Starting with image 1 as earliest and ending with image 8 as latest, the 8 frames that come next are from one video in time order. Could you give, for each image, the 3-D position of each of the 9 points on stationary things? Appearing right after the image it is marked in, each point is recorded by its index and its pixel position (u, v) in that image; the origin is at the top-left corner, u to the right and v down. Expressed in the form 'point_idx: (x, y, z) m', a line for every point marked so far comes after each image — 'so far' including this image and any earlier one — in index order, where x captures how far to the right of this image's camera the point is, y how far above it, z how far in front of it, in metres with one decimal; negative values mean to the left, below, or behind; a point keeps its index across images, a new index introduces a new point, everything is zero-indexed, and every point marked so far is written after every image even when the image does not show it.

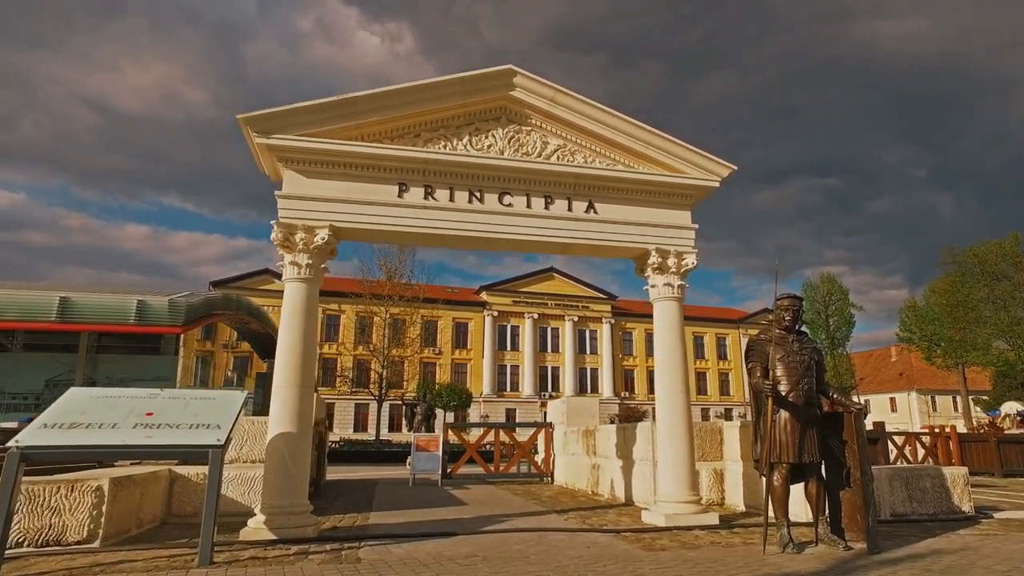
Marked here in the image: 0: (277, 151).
0: (-3.2, +1.8, +7.9) m
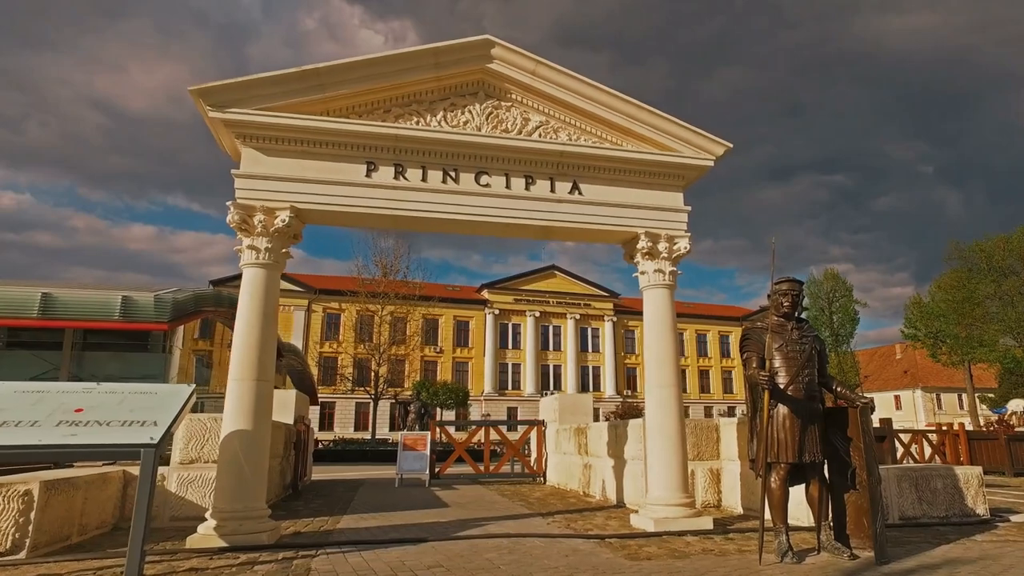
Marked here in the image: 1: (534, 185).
0: (-3.5, +2.0, +7.3) m
1: (+0.3, +1.4, +8.3) m
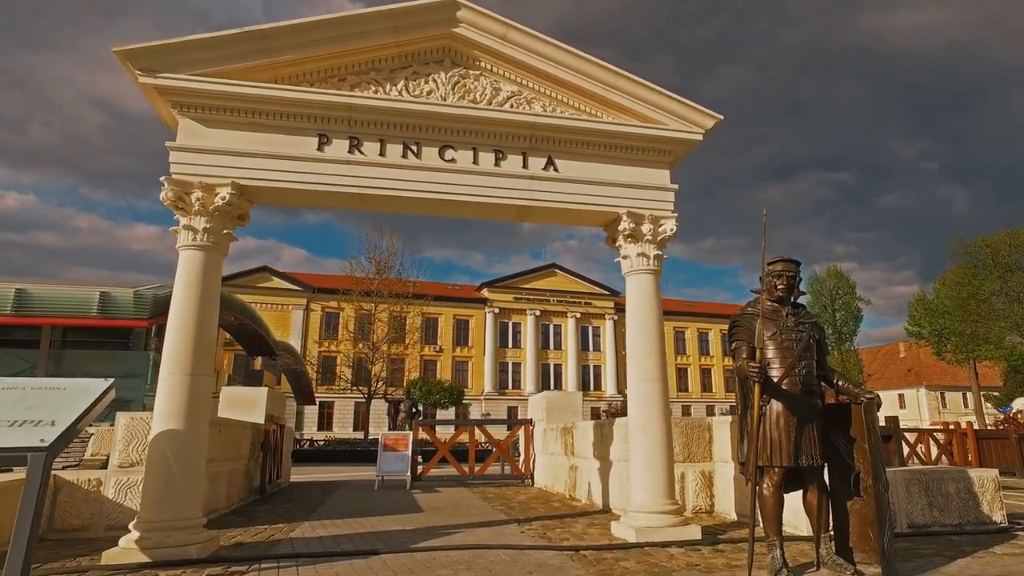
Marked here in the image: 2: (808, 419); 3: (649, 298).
0: (-3.9, +2.2, +6.6) m
1: (-0.1, +1.6, +7.6) m
2: (+2.7, -1.2, +5.4) m
3: (+1.8, -0.1, +7.6) m
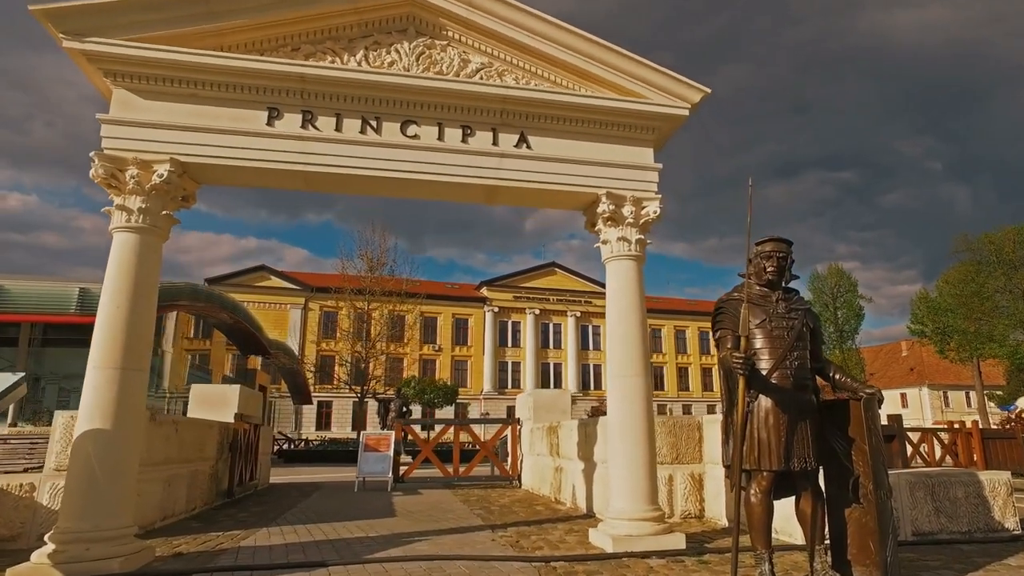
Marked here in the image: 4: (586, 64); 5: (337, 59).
0: (-4.3, +2.3, +6.0) m
1: (-0.5, +1.8, +7.0) m
2: (+2.3, -1.1, +4.8) m
3: (+1.4, 0.0, +7.0) m
4: (+0.9, +2.7, +7.2) m
5: (-2.0, +2.6, +6.8) m
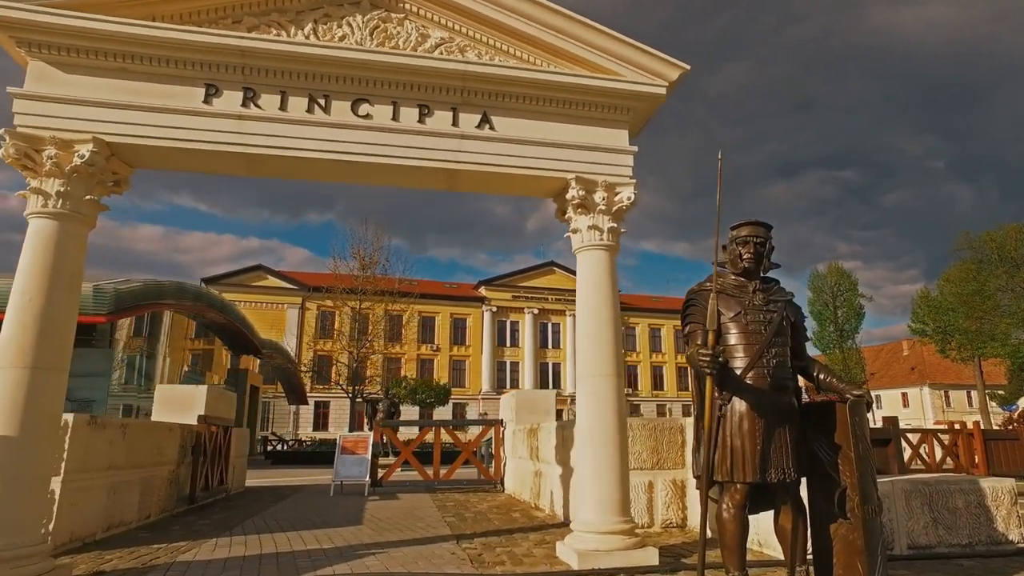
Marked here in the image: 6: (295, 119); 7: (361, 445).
0: (-4.7, +2.4, +5.5) m
1: (-0.9, +1.9, +6.4) m
2: (+1.9, -1.0, +4.3) m
3: (+1.0, +0.1, +6.4) m
4: (+0.5, +2.8, +6.6) m
5: (-2.4, +2.7, +6.3) m
6: (-2.3, +1.7, +6.1) m
7: (-3.5, -3.6, +13.7) m
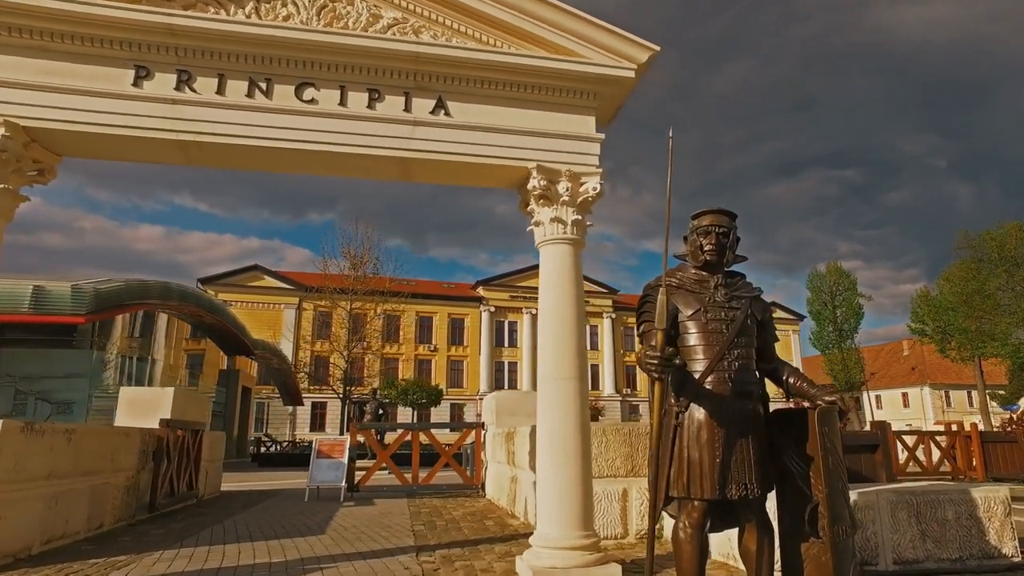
0: (-5.1, +2.4, +5.1) m
1: (-1.3, +1.9, +6.0) m
2: (+1.5, -0.9, +3.8) m
3: (+0.6, +0.2, +6.0) m
4: (0.0, +2.8, +6.2) m
5: (-2.9, +2.8, +5.8) m
6: (-2.7, +1.8, +5.7) m
7: (-3.9, -3.6, +13.3) m
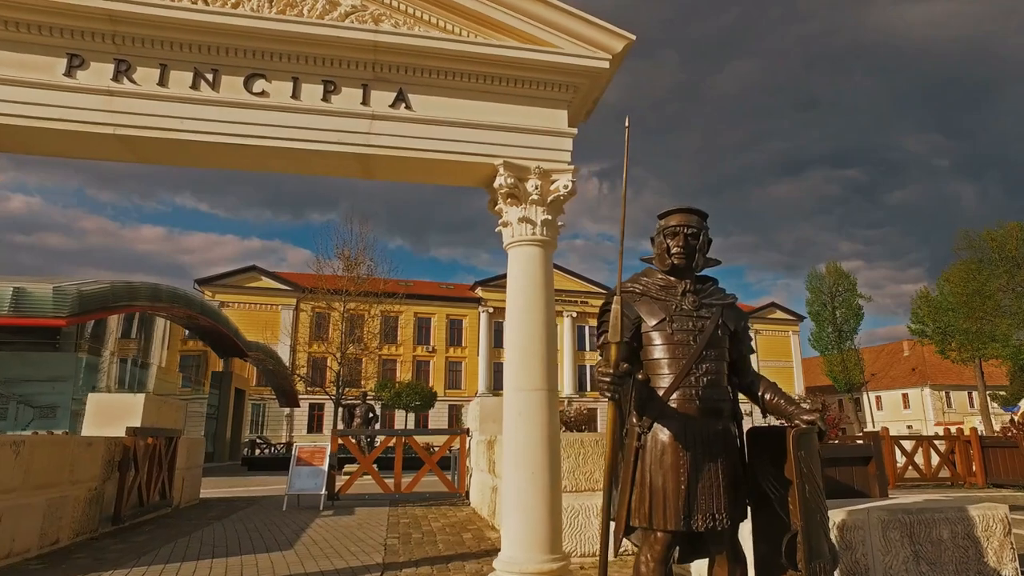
0: (-5.4, +2.4, +4.7) m
1: (-1.7, +1.8, +5.6) m
2: (+1.1, -1.0, +3.4) m
3: (+0.2, +0.1, +5.6) m
4: (-0.3, +2.8, +5.8) m
5: (-3.2, +2.7, +5.5) m
6: (-3.0, +1.7, +5.3) m
7: (-4.3, -3.7, +12.9) m
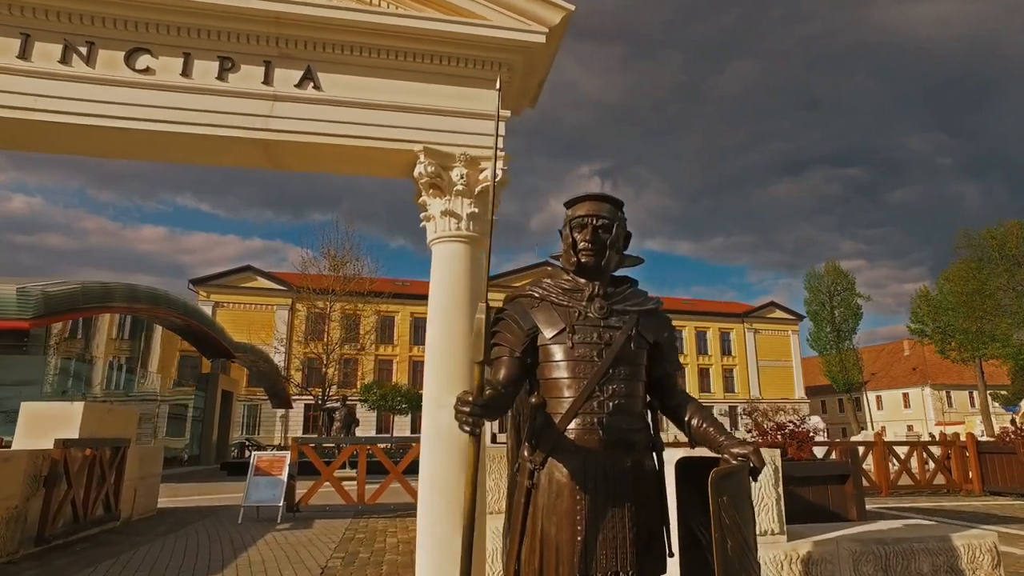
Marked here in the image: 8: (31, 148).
0: (-6.1, +2.4, +4.1) m
1: (-2.3, +1.8, +5.0) m
2: (+0.5, -1.0, +2.8) m
3: (-0.4, +0.1, +5.0) m
4: (-1.0, +2.8, +5.2) m
5: (-3.9, +2.7, +4.8) m
6: (-3.7, +1.7, +4.7) m
7: (-4.9, -3.7, +12.3) m
8: (-4.1, +1.2, +5.0) m
